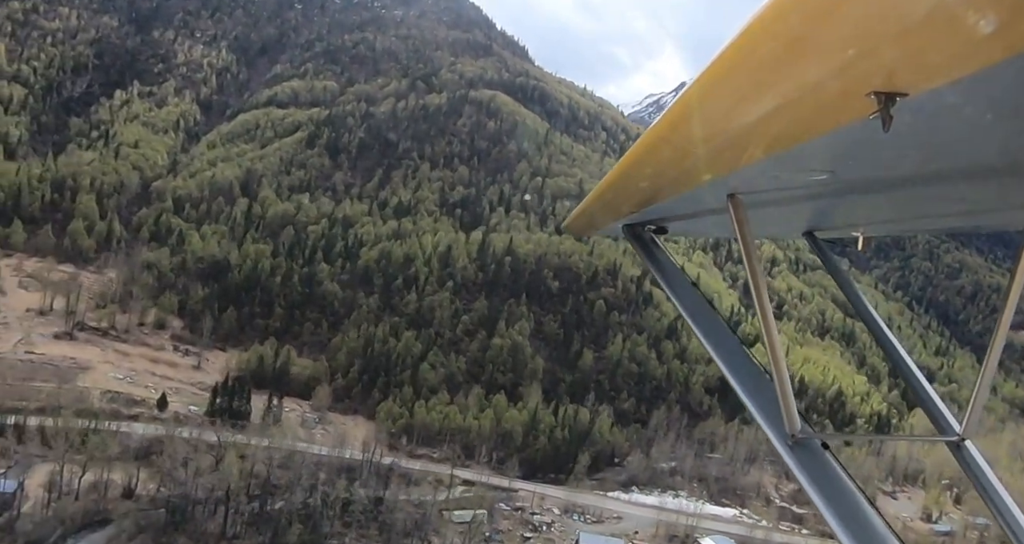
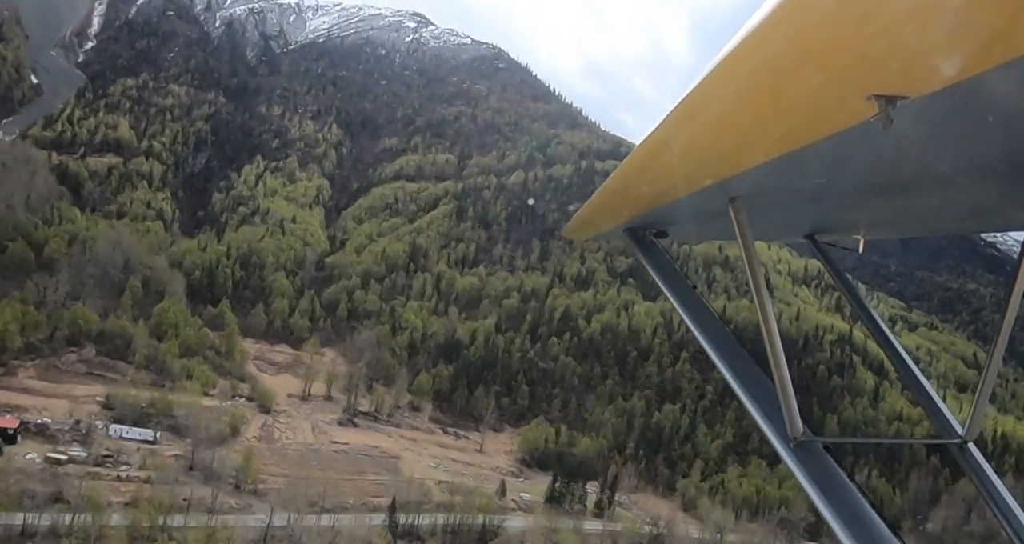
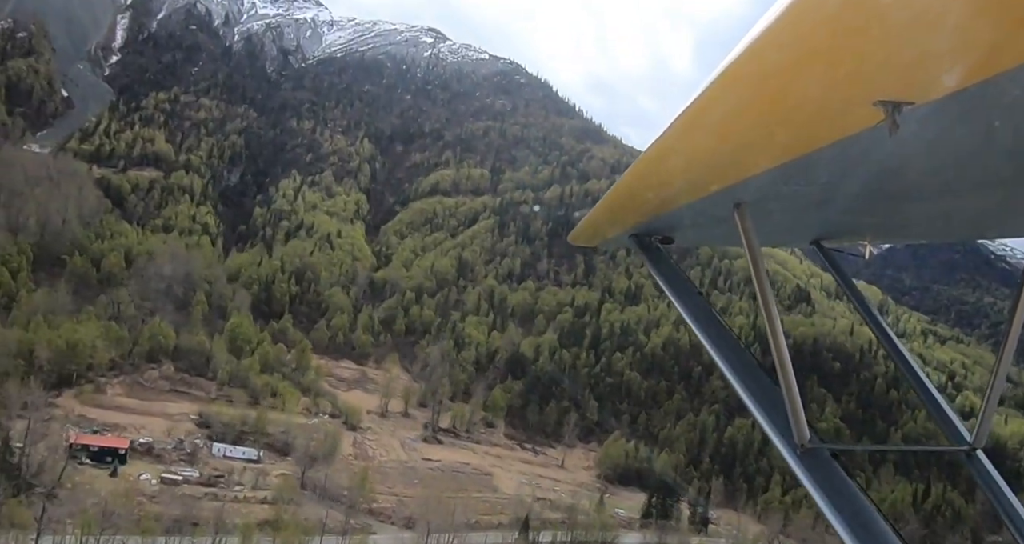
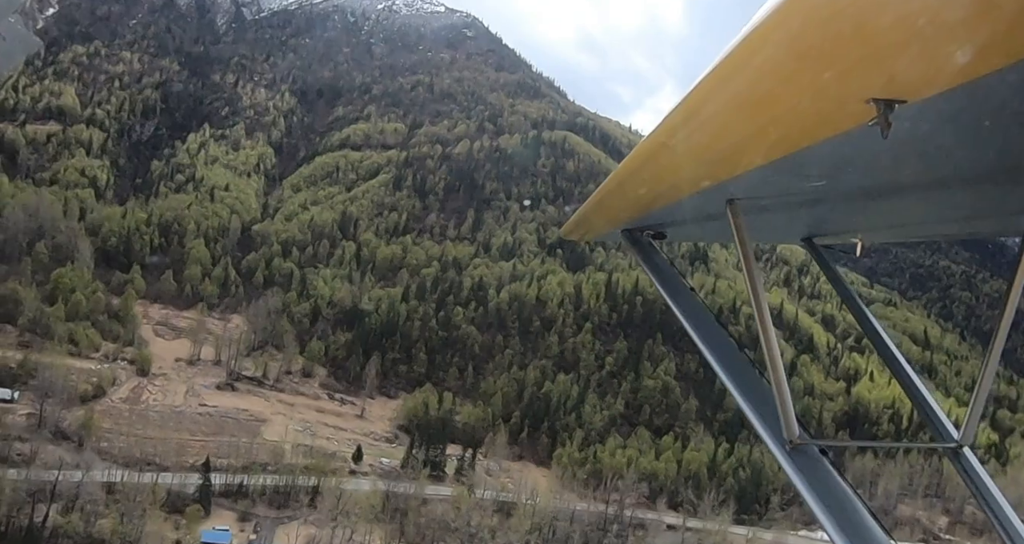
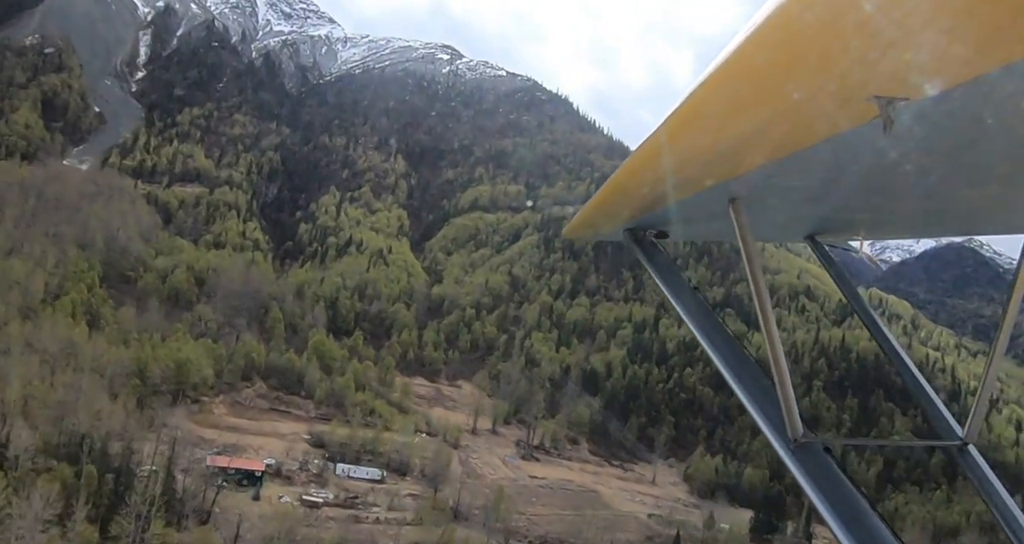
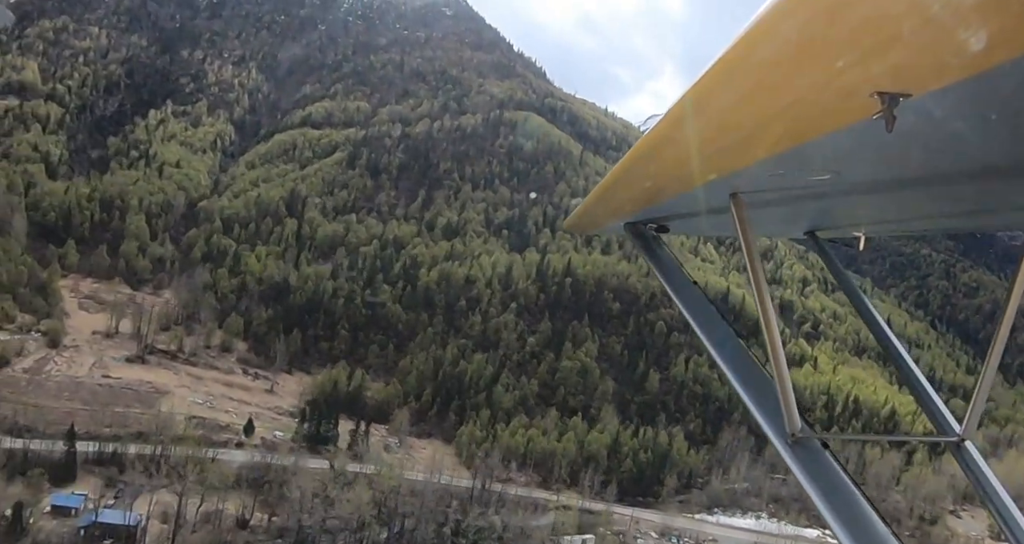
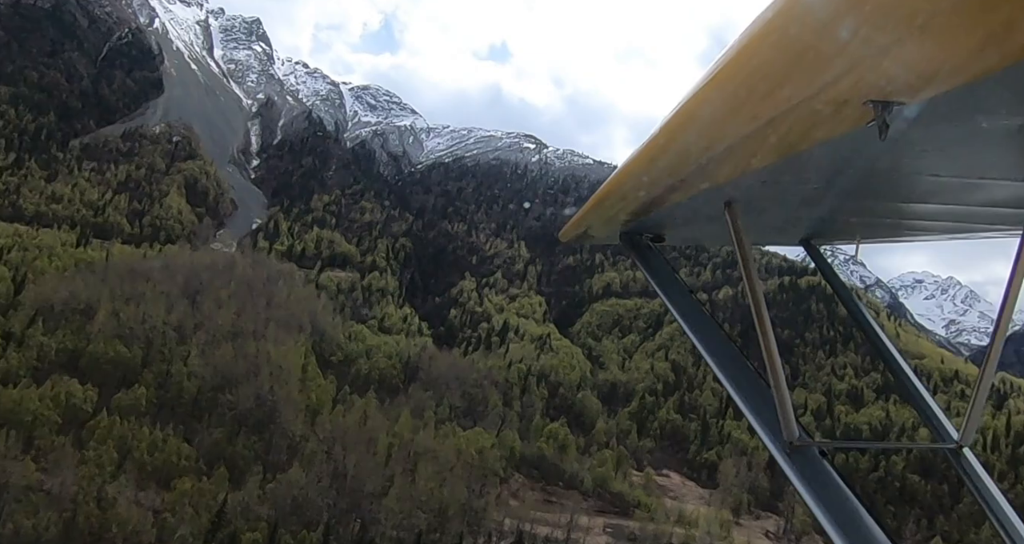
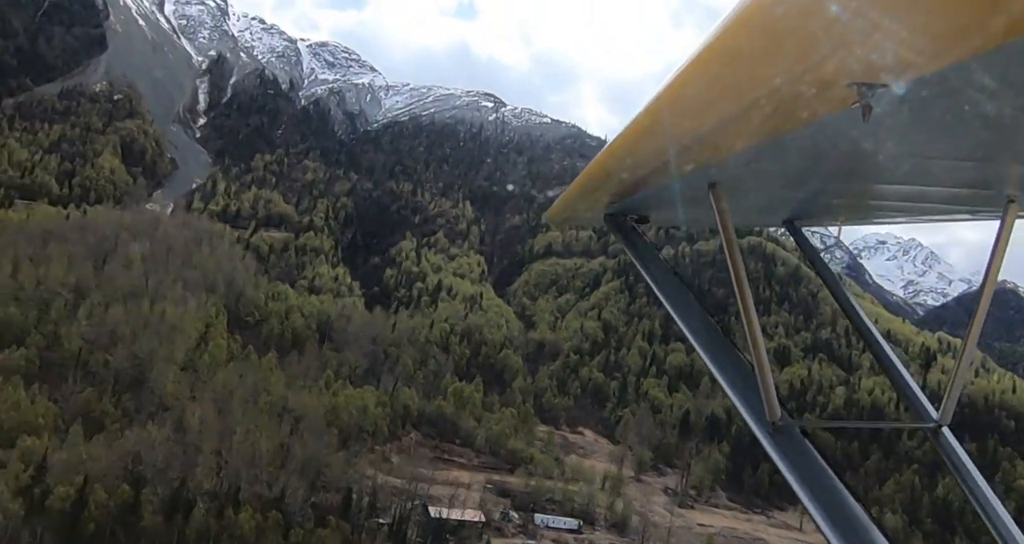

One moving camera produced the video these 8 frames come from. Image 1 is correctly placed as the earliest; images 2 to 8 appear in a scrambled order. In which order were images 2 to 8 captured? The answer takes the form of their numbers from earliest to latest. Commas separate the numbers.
6, 4, 2, 3, 5, 8, 7
